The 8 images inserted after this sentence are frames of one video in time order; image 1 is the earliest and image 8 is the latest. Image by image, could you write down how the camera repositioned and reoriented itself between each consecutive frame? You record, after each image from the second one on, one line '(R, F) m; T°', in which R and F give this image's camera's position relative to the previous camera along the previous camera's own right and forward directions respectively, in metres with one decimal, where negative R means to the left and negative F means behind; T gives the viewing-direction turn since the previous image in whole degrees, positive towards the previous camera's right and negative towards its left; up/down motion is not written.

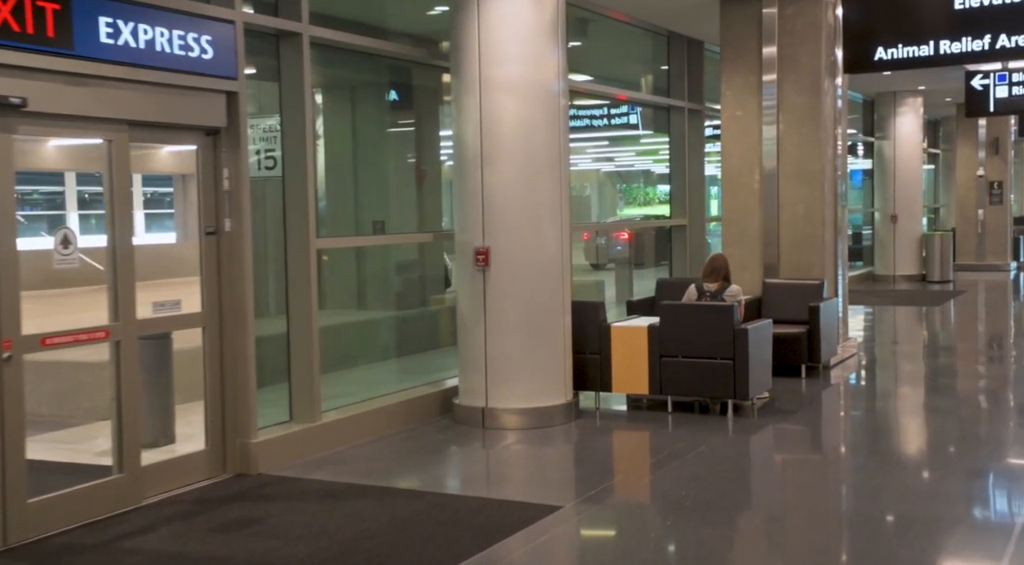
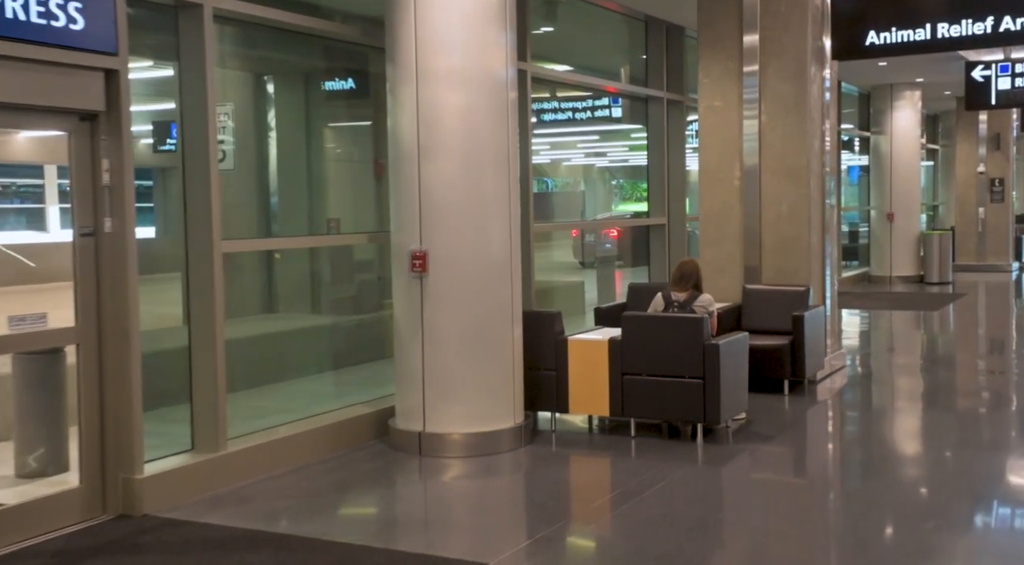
(+0.4, +0.9) m; 0°
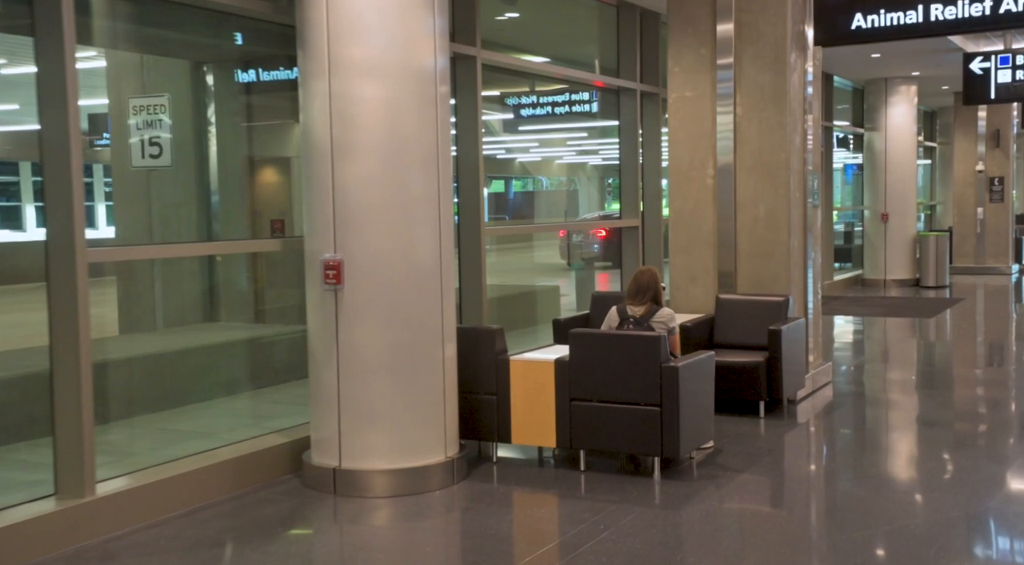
(+0.4, +0.9) m; 0°
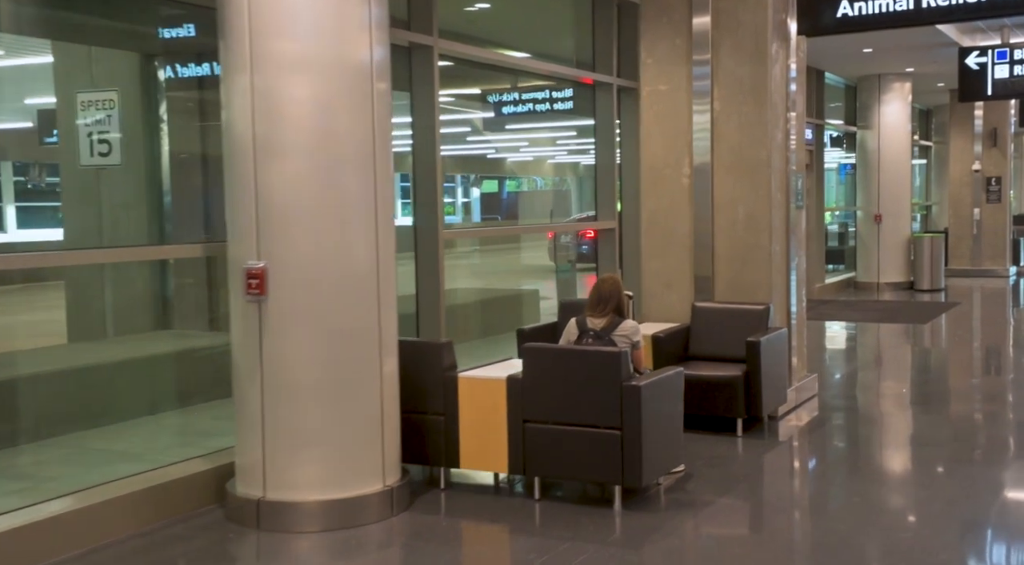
(+0.3, +0.6) m; 0°
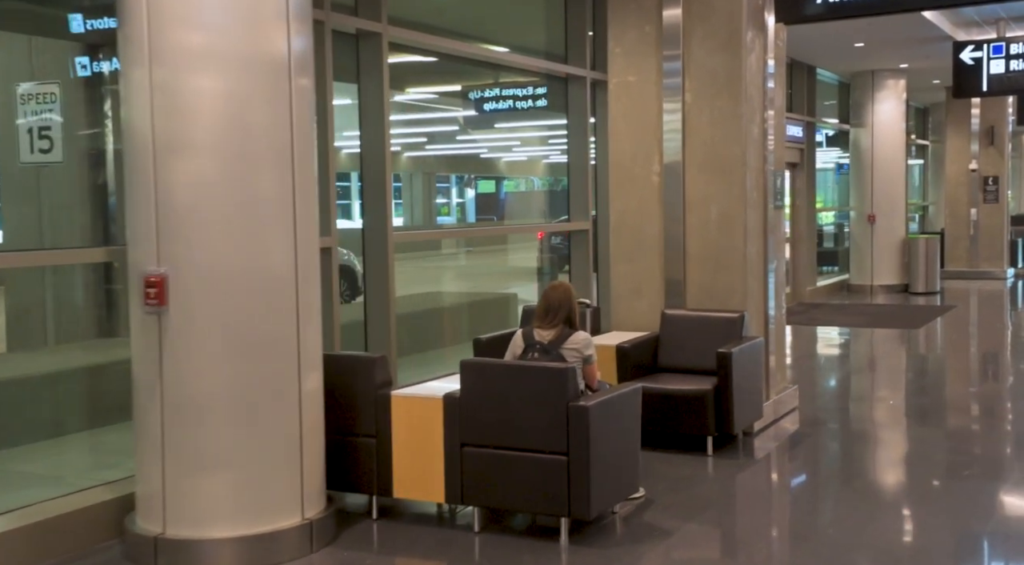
(+0.3, +0.6) m; 0°
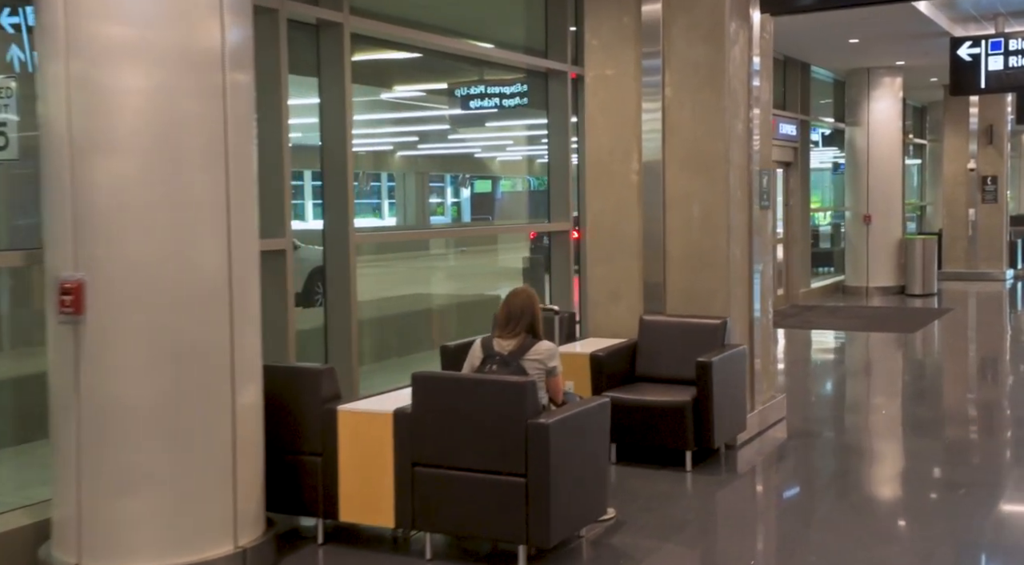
(+0.2, +0.4) m; 0°
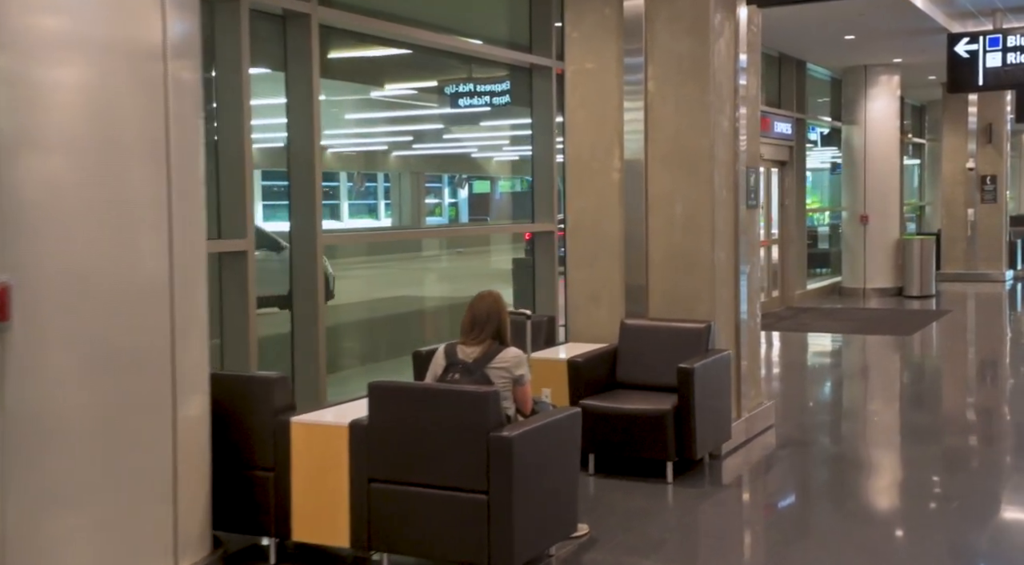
(+0.2, +0.3) m; 0°
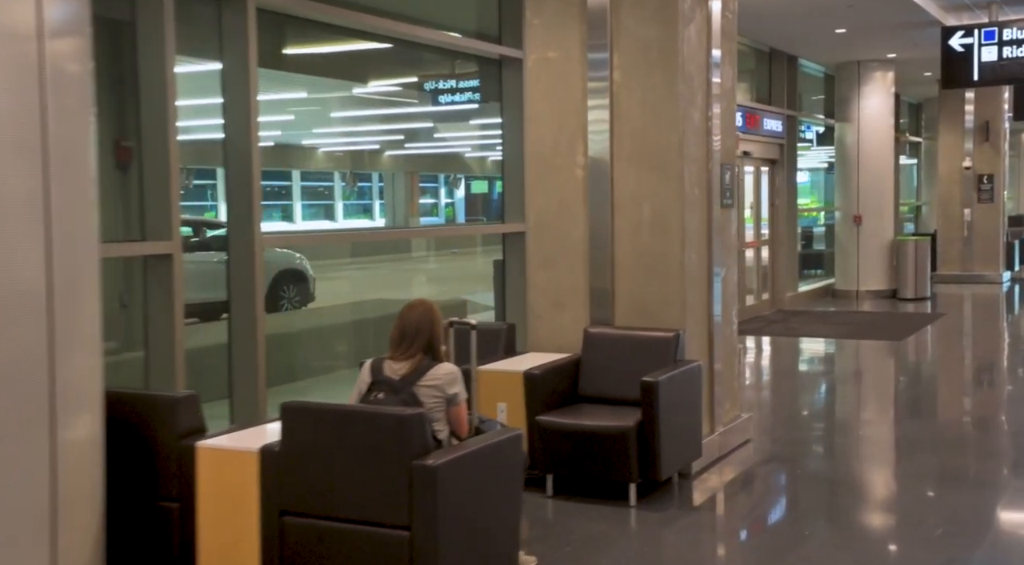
(+0.3, +0.5) m; 0°
